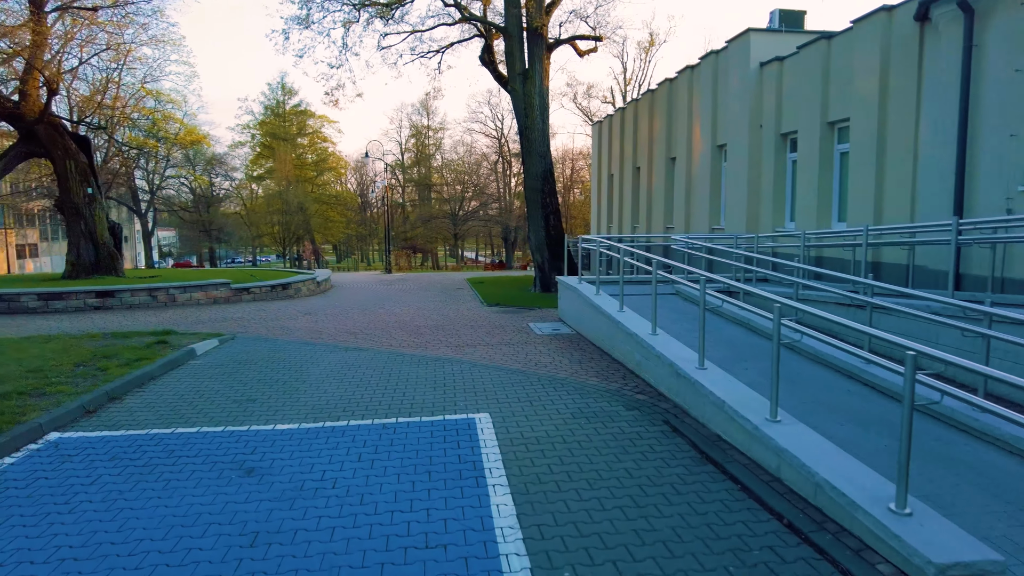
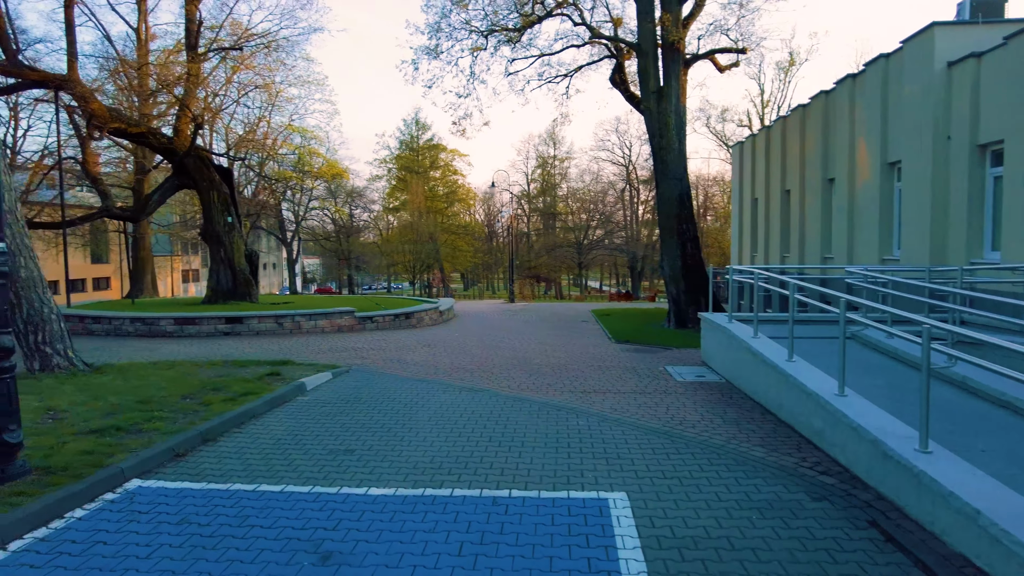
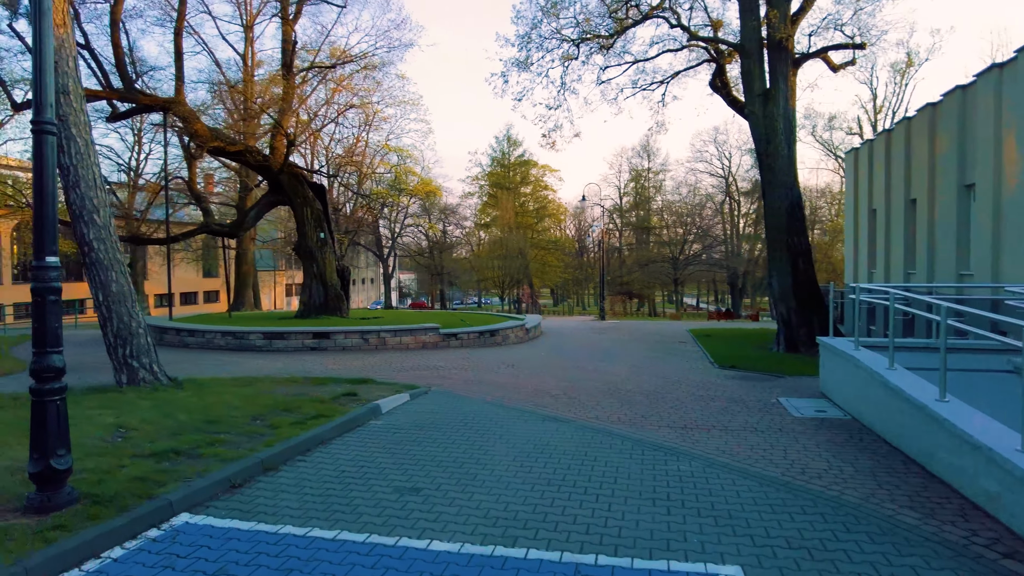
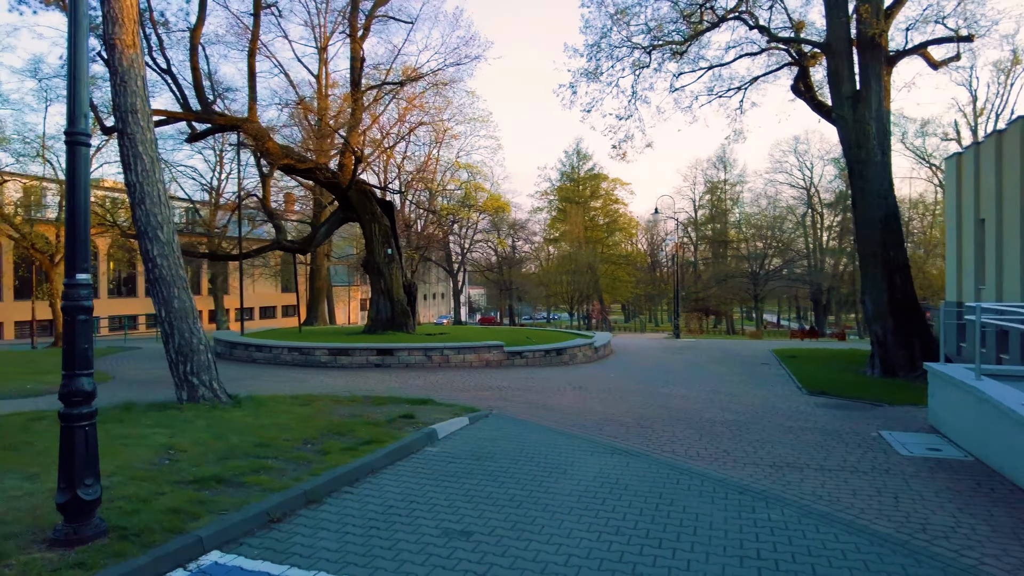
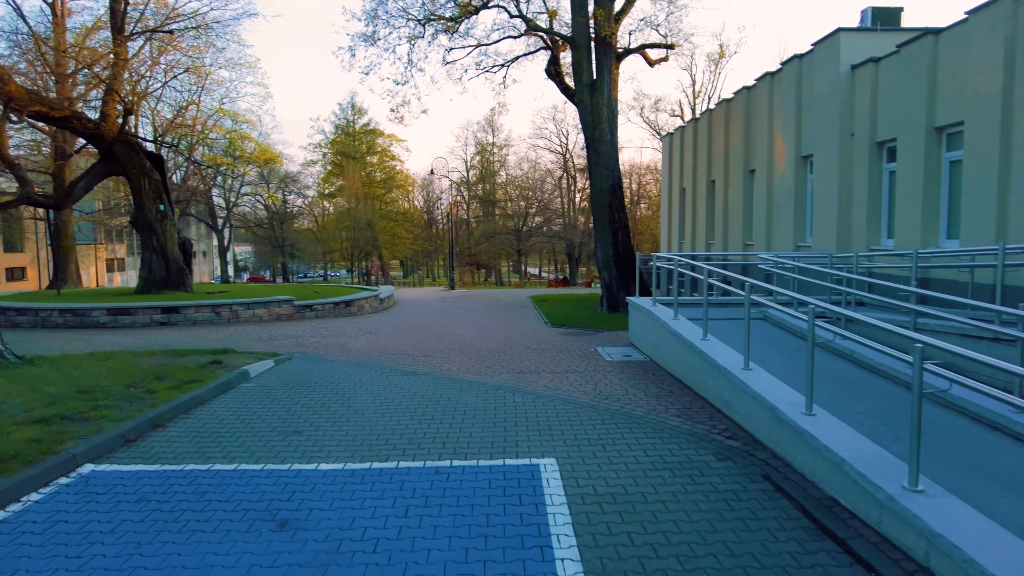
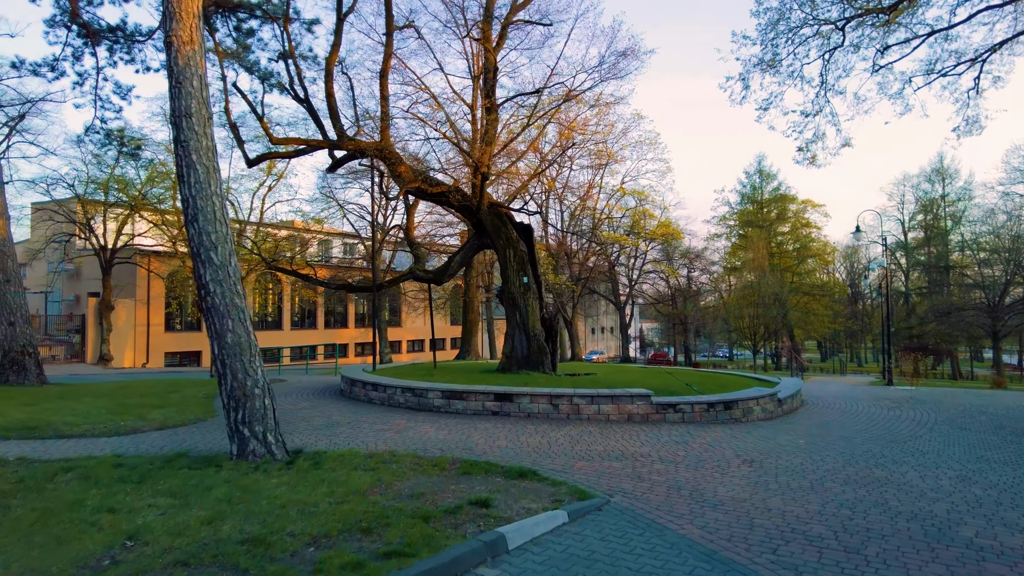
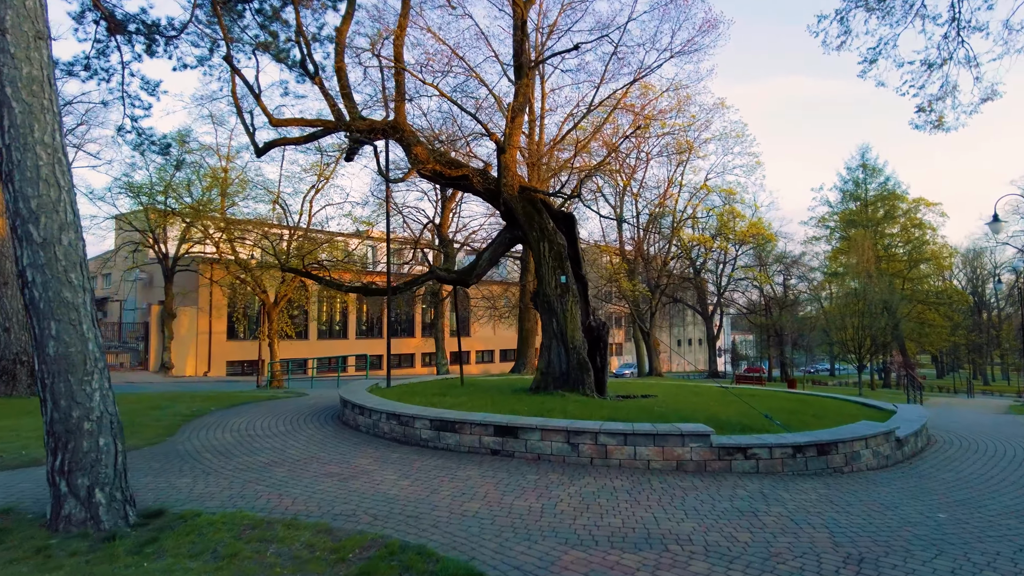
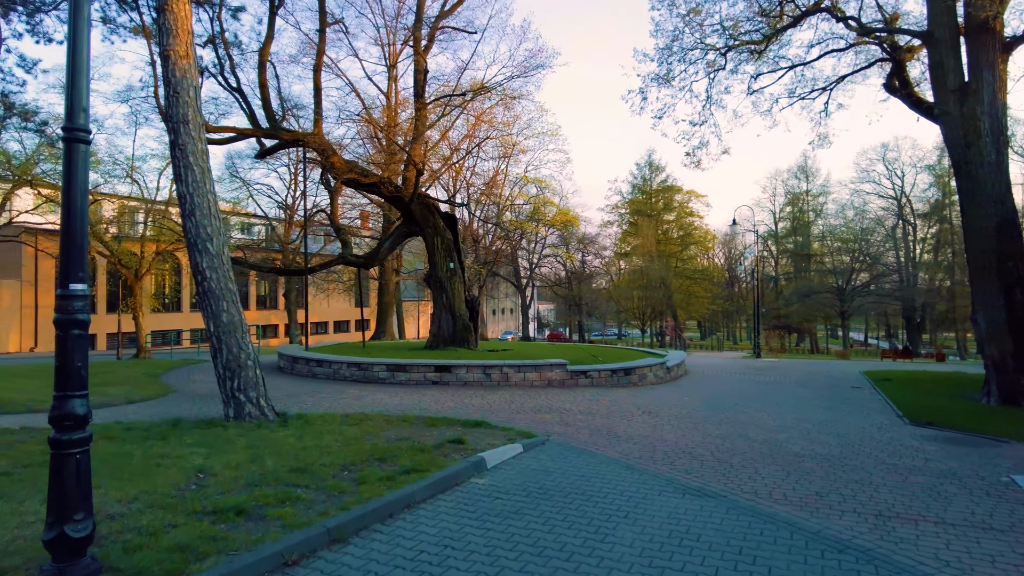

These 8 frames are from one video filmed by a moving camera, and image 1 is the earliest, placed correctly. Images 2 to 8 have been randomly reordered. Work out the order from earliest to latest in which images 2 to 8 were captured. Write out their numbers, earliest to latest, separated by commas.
5, 2, 3, 4, 8, 6, 7
